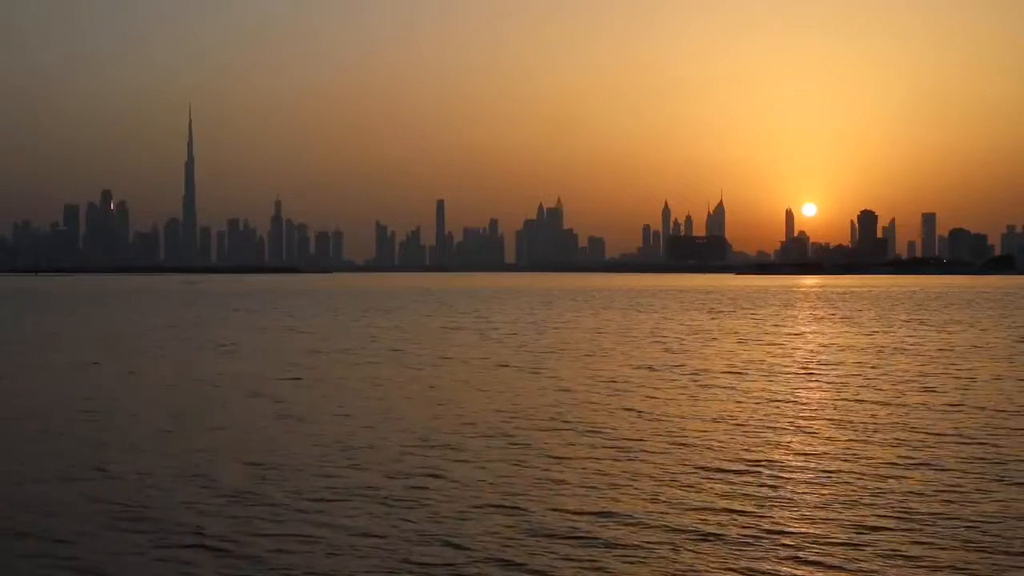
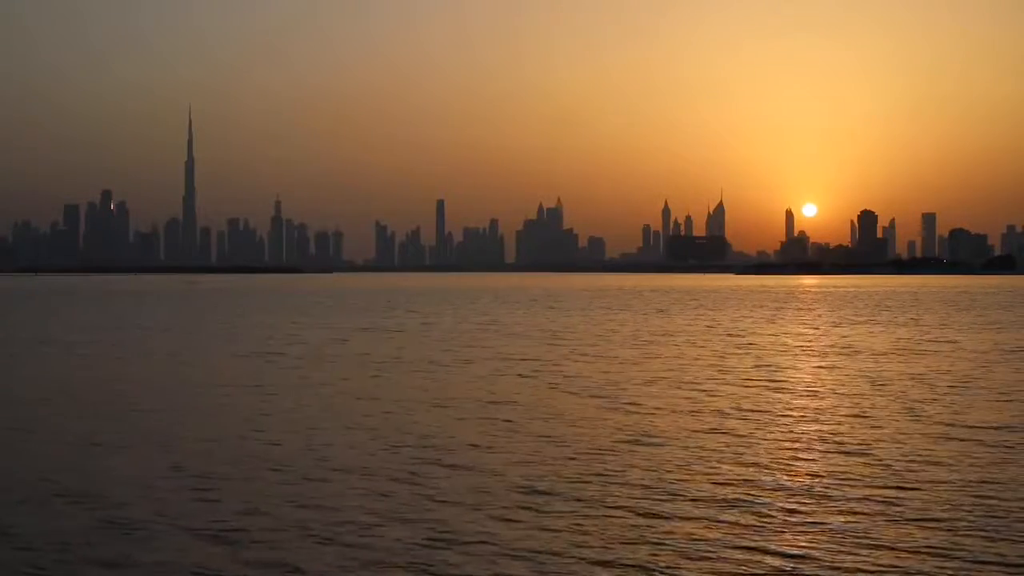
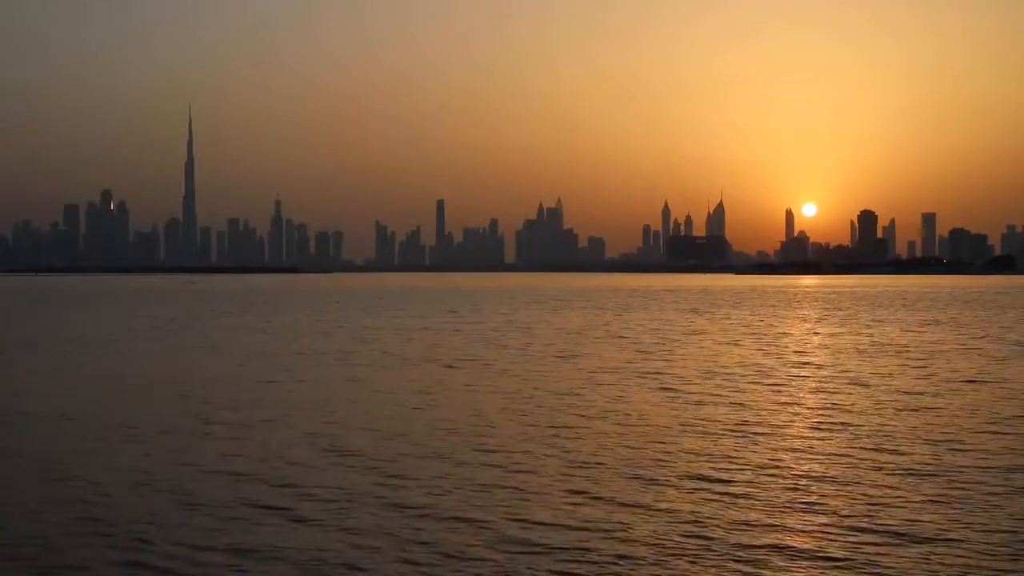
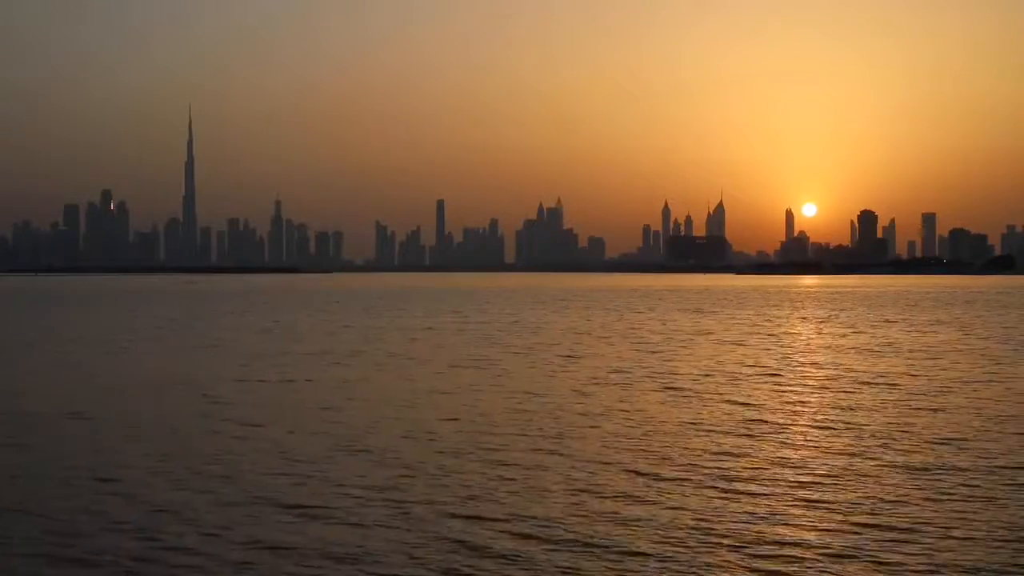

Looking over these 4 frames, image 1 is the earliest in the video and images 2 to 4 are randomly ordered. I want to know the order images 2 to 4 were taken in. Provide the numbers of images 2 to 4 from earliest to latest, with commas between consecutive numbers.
4, 3, 2
